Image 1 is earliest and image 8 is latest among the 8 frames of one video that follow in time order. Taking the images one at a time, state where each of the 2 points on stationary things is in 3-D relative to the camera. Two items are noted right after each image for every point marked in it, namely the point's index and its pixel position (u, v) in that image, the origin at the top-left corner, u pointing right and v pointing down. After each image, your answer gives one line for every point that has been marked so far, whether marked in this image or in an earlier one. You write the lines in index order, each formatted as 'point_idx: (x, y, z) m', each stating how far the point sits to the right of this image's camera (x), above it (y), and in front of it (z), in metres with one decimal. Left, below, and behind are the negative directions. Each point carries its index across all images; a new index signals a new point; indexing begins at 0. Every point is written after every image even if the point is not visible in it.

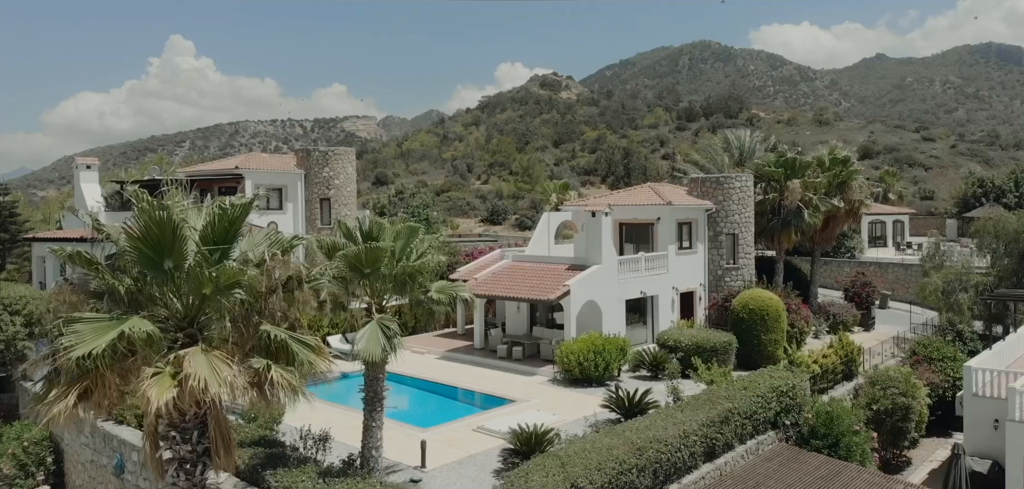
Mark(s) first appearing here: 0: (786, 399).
0: (+6.5, -3.6, +19.7) m
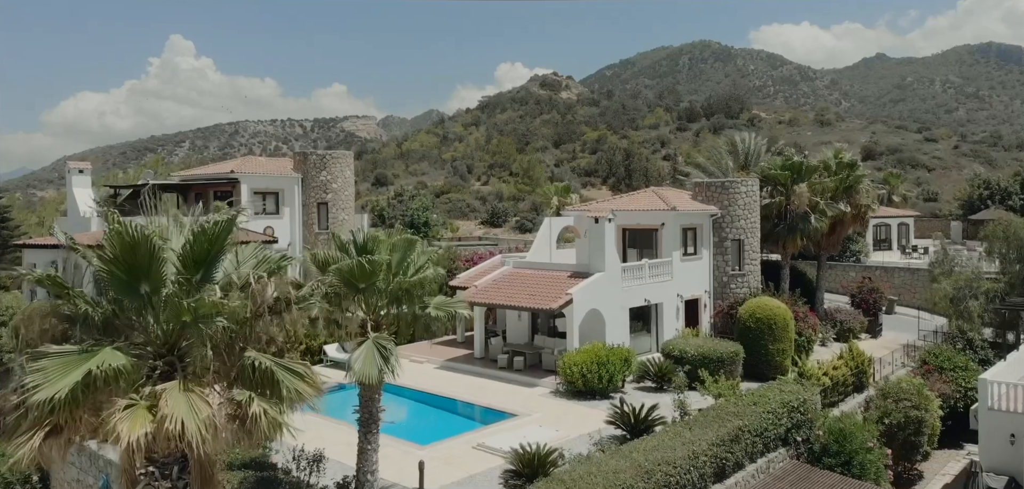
0: (+6.5, -3.9, +19.0) m
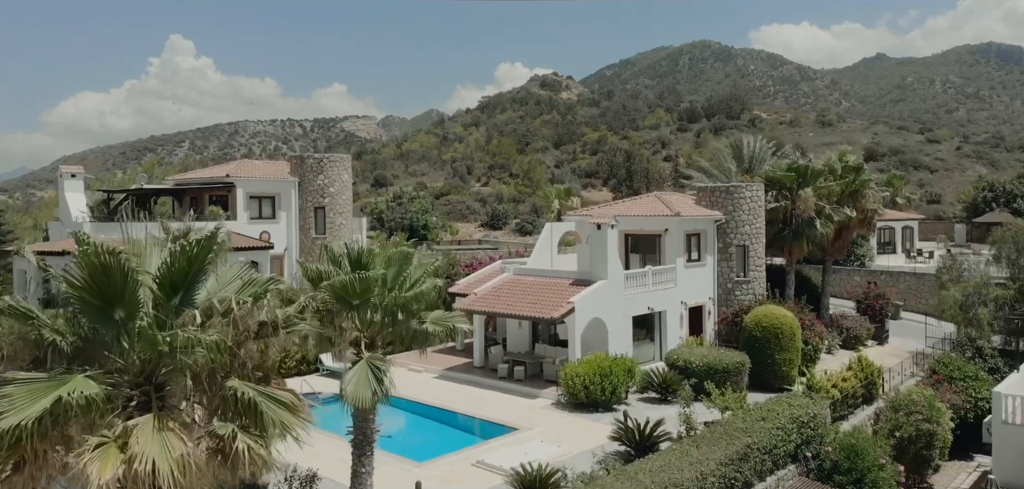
0: (+6.5, -4.1, +18.4) m
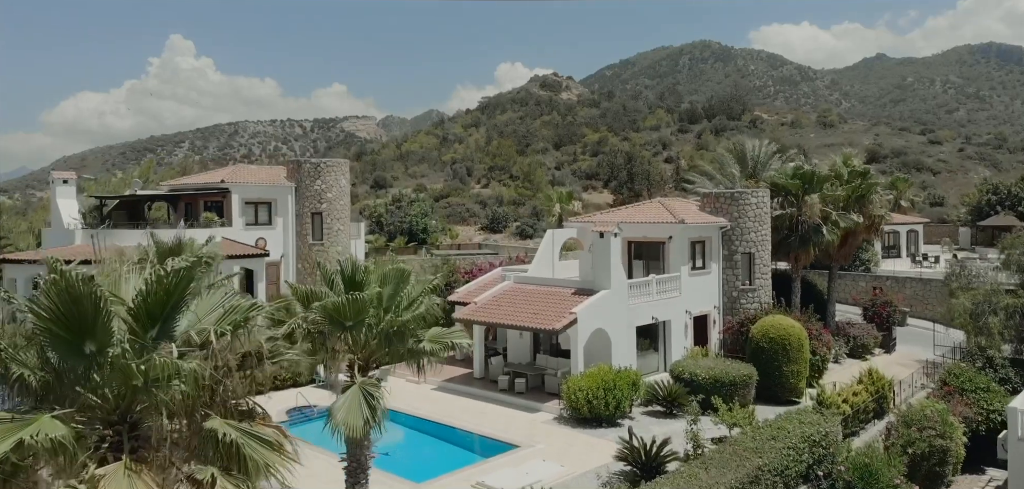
0: (+6.5, -4.3, +17.8) m
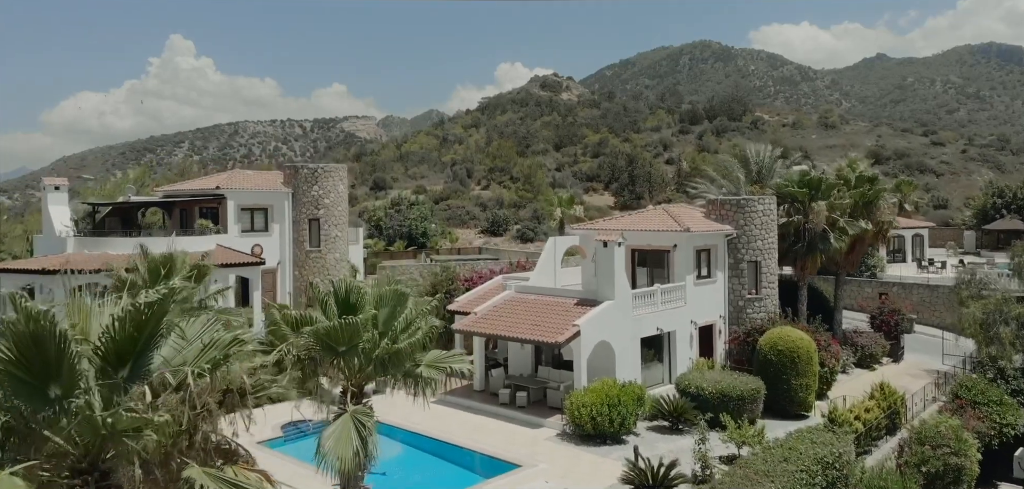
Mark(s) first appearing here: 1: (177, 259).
0: (+6.6, -4.6, +17.2) m
1: (-7.4, -0.4, +18.4) m
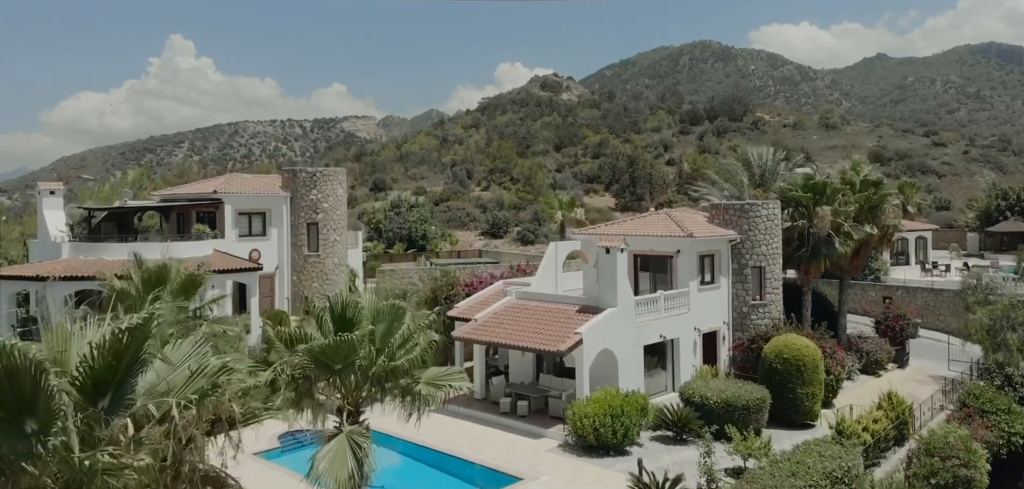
0: (+6.6, -4.8, +16.8) m
1: (-7.4, -0.5, +18.0) m
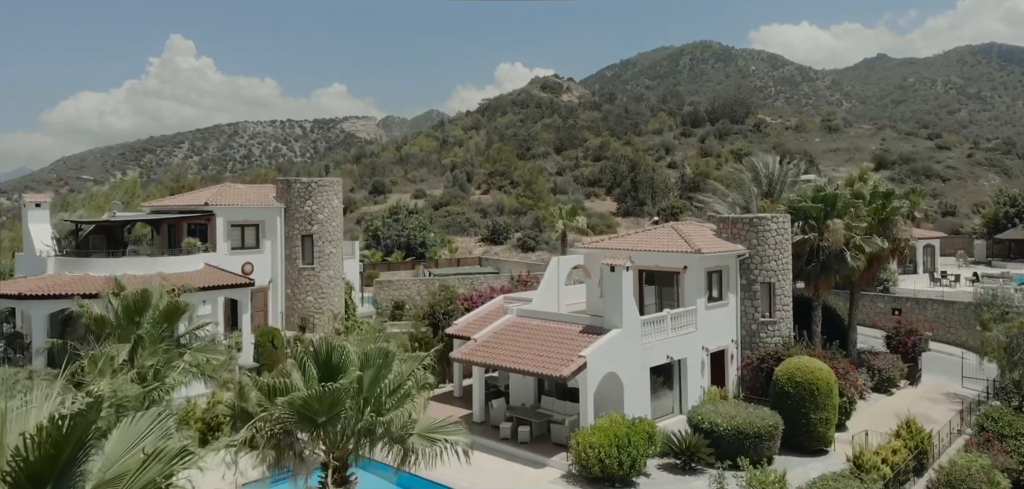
0: (+6.6, -5.3, +15.8) m
1: (-7.3, -1.0, +17.0) m
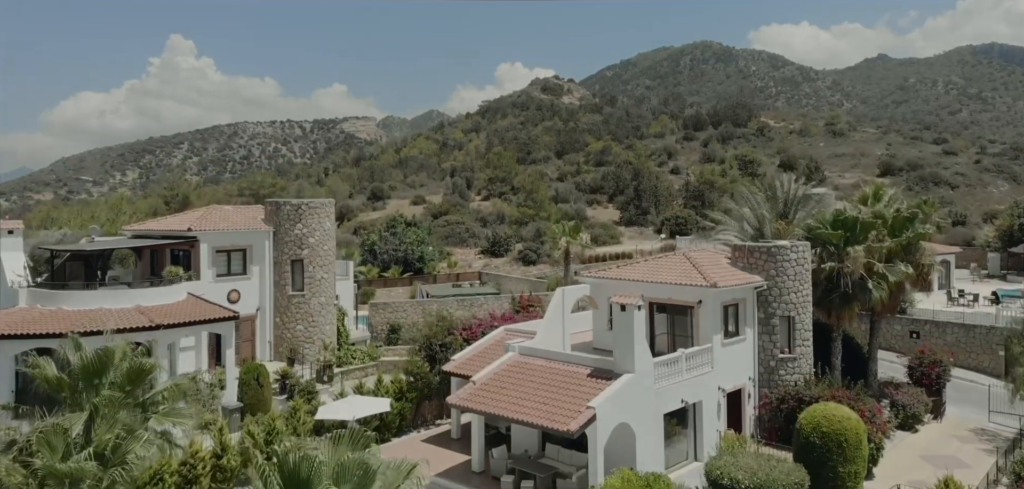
0: (+6.7, -6.3, +14.1) m
1: (-7.3, -2.0, +15.3) m
